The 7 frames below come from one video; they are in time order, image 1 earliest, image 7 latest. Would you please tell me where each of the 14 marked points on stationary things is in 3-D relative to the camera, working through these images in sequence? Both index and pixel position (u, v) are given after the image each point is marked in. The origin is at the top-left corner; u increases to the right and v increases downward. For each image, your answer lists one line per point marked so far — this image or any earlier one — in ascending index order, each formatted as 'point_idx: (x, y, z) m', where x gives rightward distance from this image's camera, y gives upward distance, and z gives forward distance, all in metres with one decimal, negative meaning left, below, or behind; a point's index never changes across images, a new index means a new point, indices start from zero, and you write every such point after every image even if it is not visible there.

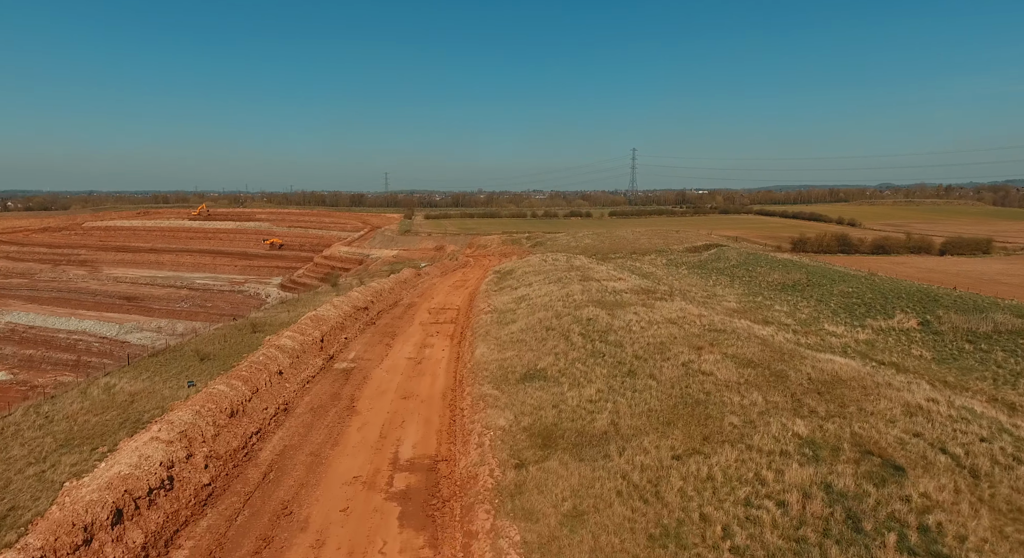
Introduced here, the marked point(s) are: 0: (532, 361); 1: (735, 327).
0: (+0.5, -2.1, +14.5) m
1: (+6.4, -1.4, +16.6) m
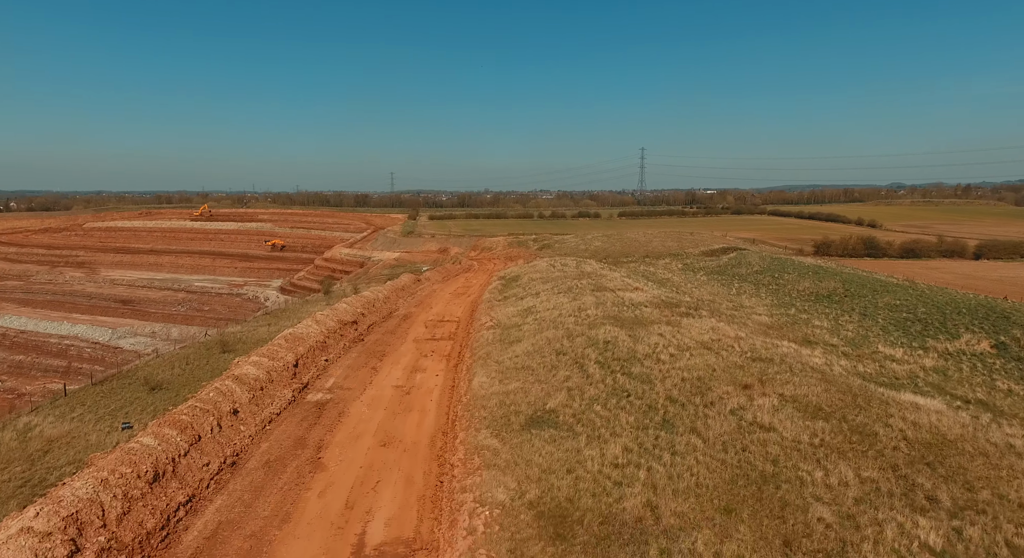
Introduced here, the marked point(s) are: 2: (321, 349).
0: (+0.6, -2.5, +11.9) m
1: (+6.5, -1.8, +14.0) m
2: (-5.8, -2.2, +17.6) m
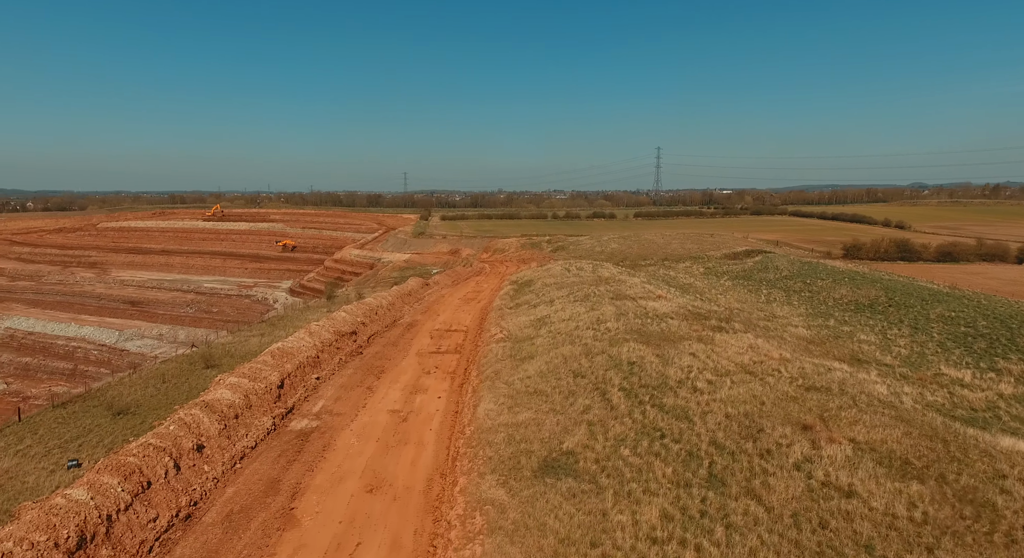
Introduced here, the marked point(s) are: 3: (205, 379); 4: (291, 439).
0: (+0.8, -2.8, +10.1) m
1: (+6.8, -2.1, +12.0) m
2: (-5.5, -2.4, +15.9) m
3: (-7.9, -2.6, +14.9) m
4: (-4.5, -3.2, +11.8) m
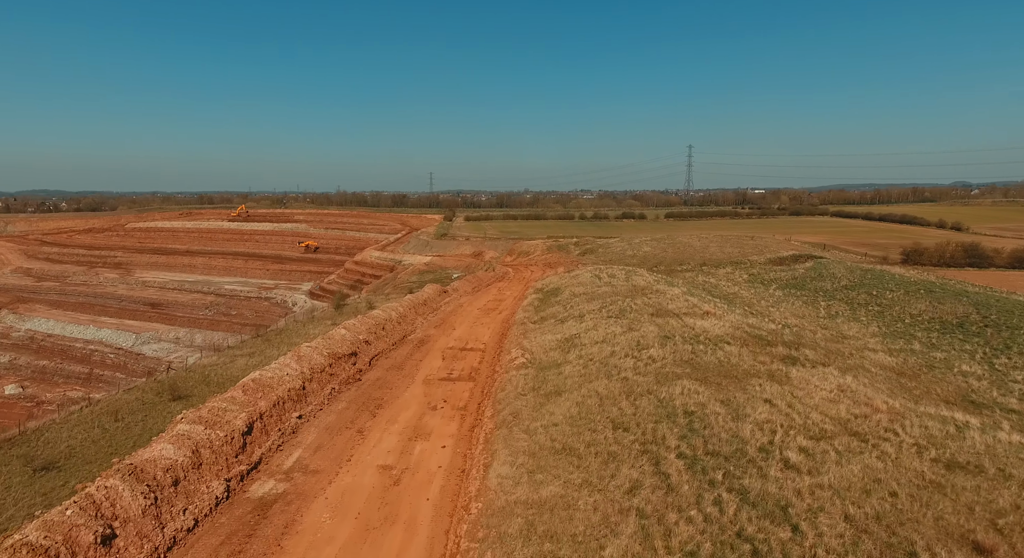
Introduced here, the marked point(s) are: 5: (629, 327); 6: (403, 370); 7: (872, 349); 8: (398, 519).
0: (+1.0, -3.2, +7.2) m
1: (+7.1, -2.5, +8.8) m
2: (-5.0, -2.8, +13.3) m
3: (-7.4, -3.0, +12.3) m
4: (-4.1, -3.6, +9.1) m
5: (+3.6, -1.4, +17.9) m
6: (-3.3, -2.7, +17.5) m
7: (+11.0, -2.1, +17.7) m
8: (-1.7, -3.7, +9.0) m
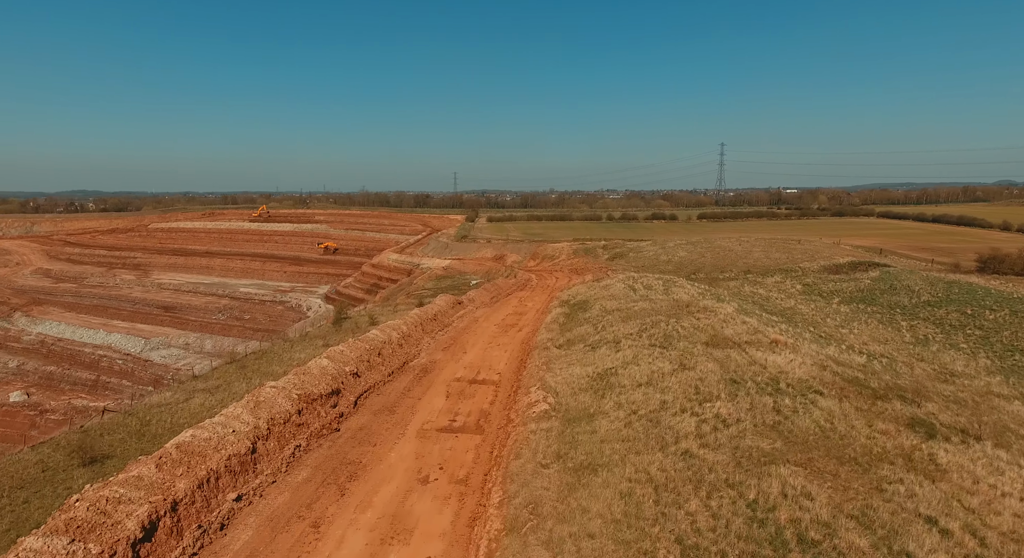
0: (+1.0, -3.7, +3.5) m
1: (+7.2, -3.1, +4.9) m
2: (-4.7, -3.3, +9.8) m
3: (-7.2, -3.4, +9.0) m
4: (-4.0, -4.1, +5.6) m
5: (+4.1, -2.0, +14.1) m
6: (-2.8, -3.2, +14.0) m
7: (+11.4, -2.7, +13.6) m
8: (-1.6, -4.2, +5.5) m
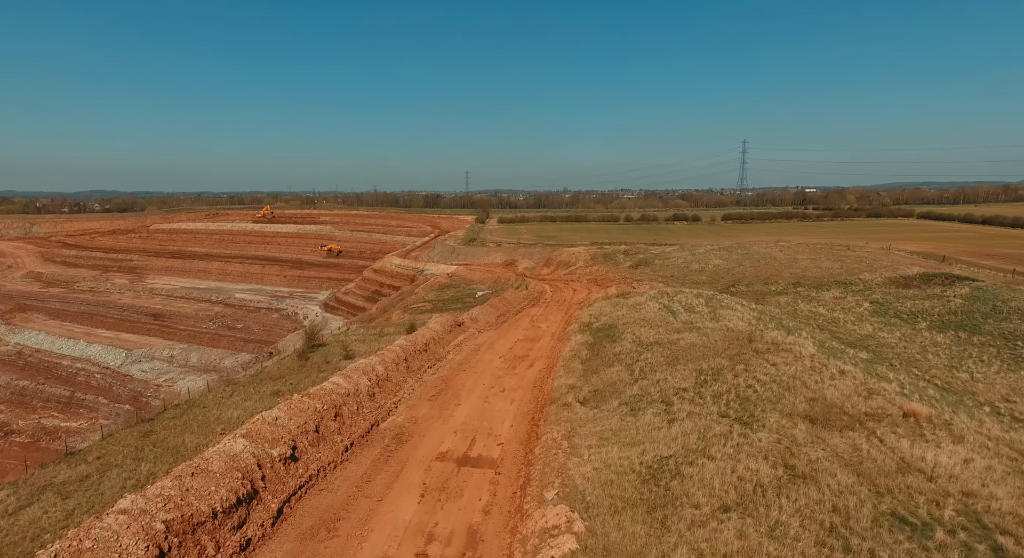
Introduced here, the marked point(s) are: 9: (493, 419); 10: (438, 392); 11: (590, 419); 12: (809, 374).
0: (+0.9, -4.5, -1.6) m
1: (+7.1, -3.8, -0.4) m
2: (-4.7, -4.1, +4.9) m
3: (-7.2, -4.2, +4.1) m
4: (-4.2, -4.9, +0.6) m
5: (+4.2, -2.7, +9.0) m
6: (-2.7, -4.0, +9.0) m
7: (+11.5, -3.5, +8.3) m
8: (-1.8, -5.0, +0.4) m
9: (-0.5, -3.4, +14.5) m
10: (-2.1, -3.1, +16.4) m
11: (+1.7, -3.1, +13.0) m
12: (+6.9, -2.2, +13.4) m
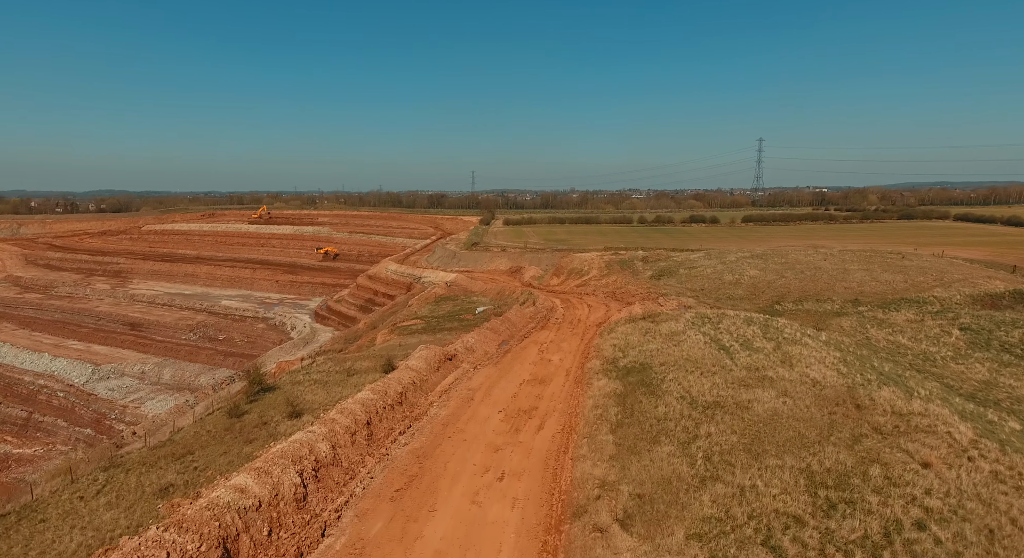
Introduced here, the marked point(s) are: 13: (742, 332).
0: (+0.7, -5.2, -6.8) m
1: (+6.9, -4.6, -5.6) m
2: (-4.8, -4.8, -0.3) m
3: (-7.3, -4.9, -1.0) m
4: (-4.3, -5.6, -4.5) m
5: (+4.1, -3.5, +3.7) m
6: (-2.8, -4.7, +3.8) m
7: (+11.4, -4.3, +2.9) m
8: (-1.9, -5.7, -4.7) m
9: (-0.4, -4.2, +9.3) m
10: (-2.0, -3.9, +11.2) m
11: (+1.7, -3.9, +7.8) m
12: (+6.9, -3.0, +8.1) m
13: (+7.9, -1.7, +19.7) m
